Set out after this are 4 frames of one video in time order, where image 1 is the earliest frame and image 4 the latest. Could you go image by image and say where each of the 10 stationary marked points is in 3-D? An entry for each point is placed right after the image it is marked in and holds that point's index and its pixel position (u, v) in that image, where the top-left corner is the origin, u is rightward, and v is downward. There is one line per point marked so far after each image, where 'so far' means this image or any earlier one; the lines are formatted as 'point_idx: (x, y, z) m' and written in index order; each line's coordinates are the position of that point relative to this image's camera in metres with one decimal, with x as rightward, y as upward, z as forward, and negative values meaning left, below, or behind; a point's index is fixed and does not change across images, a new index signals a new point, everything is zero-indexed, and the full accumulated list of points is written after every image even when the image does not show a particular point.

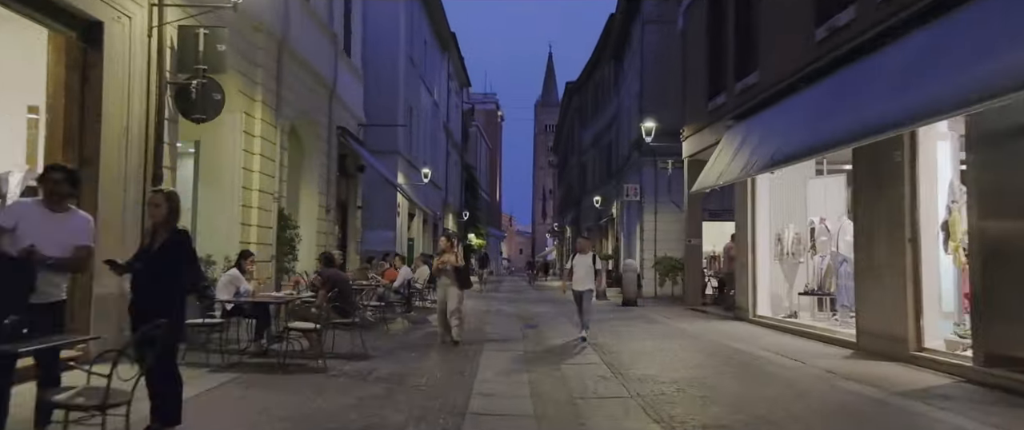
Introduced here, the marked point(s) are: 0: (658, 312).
0: (+3.3, -2.2, +16.9) m
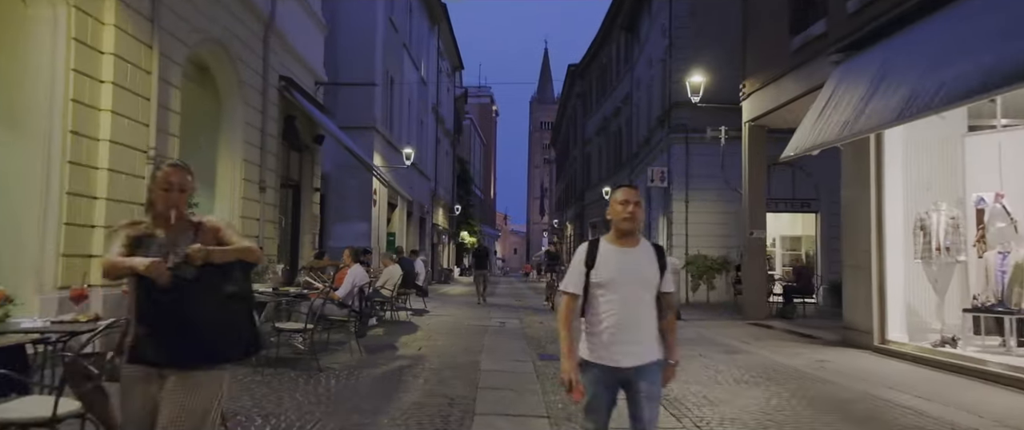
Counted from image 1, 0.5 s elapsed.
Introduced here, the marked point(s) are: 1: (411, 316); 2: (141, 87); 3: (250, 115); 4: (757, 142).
0: (+3.4, -1.9, +12.3) m
1: (-2.0, -2.0, +14.3) m
2: (-4.0, +1.4, +8.0) m
3: (-4.2, +1.6, +11.8) m
4: (+4.7, +1.4, +14.0) m
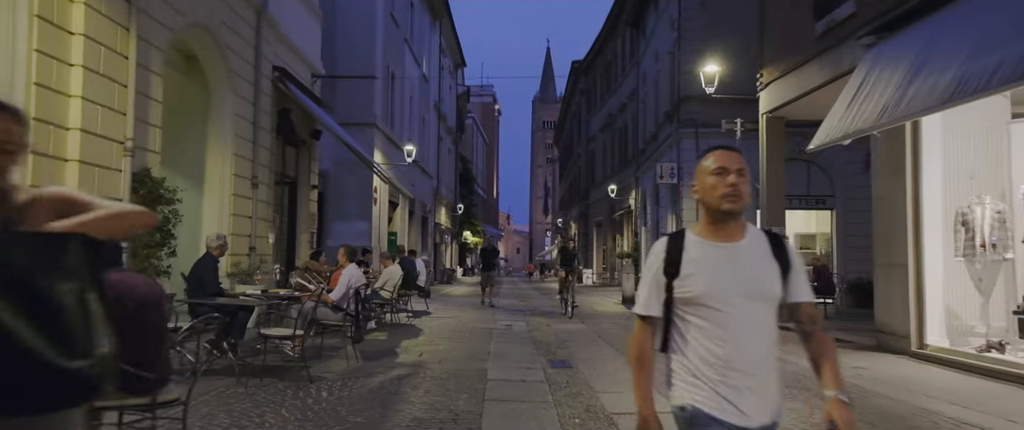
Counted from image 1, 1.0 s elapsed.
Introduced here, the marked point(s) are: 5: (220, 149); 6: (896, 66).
0: (+3.5, -1.8, +11.6) m
1: (-1.9, -1.9, +13.7) m
2: (-4.0, +1.4, +7.4) m
3: (-4.1, +1.6, +11.1) m
4: (+4.8, +1.5, +13.4) m
5: (-4.2, +1.0, +10.6) m
6: (+4.2, +1.6, +8.1) m
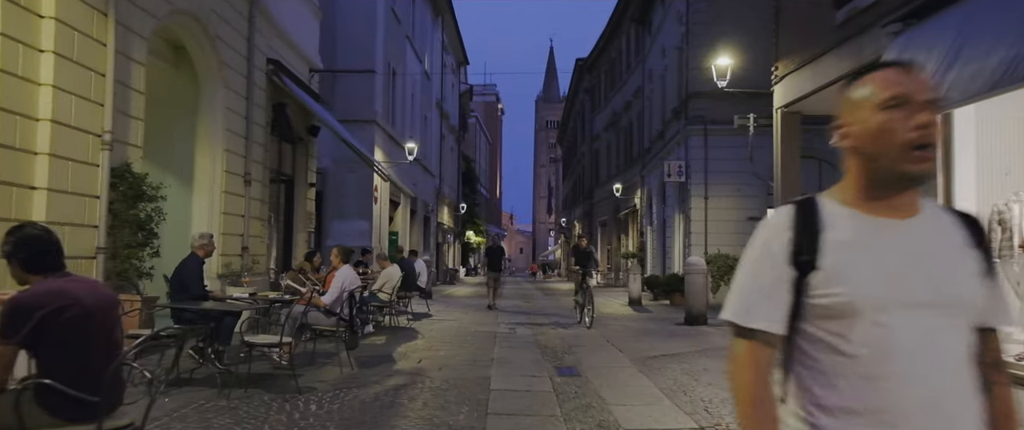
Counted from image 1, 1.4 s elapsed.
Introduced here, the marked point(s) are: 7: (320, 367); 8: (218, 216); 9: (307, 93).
0: (+3.6, -1.8, +11.1) m
1: (-1.8, -1.9, +13.2) m
2: (-3.9, +1.5, +6.9) m
3: (-4.0, +1.7, +10.6) m
4: (+4.8, +1.5, +12.8) m
5: (-4.2, +1.0, +10.1) m
6: (+4.3, +1.7, +7.5) m
7: (-2.0, -1.6, +7.5) m
8: (-4.1, 0.0, +10.3) m
9: (-4.0, +2.4, +14.2) m
